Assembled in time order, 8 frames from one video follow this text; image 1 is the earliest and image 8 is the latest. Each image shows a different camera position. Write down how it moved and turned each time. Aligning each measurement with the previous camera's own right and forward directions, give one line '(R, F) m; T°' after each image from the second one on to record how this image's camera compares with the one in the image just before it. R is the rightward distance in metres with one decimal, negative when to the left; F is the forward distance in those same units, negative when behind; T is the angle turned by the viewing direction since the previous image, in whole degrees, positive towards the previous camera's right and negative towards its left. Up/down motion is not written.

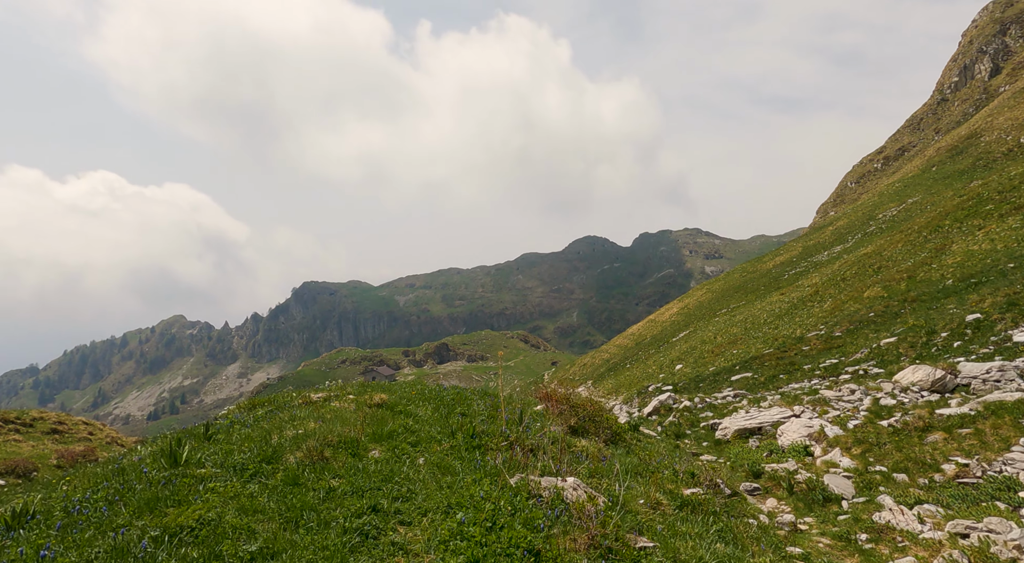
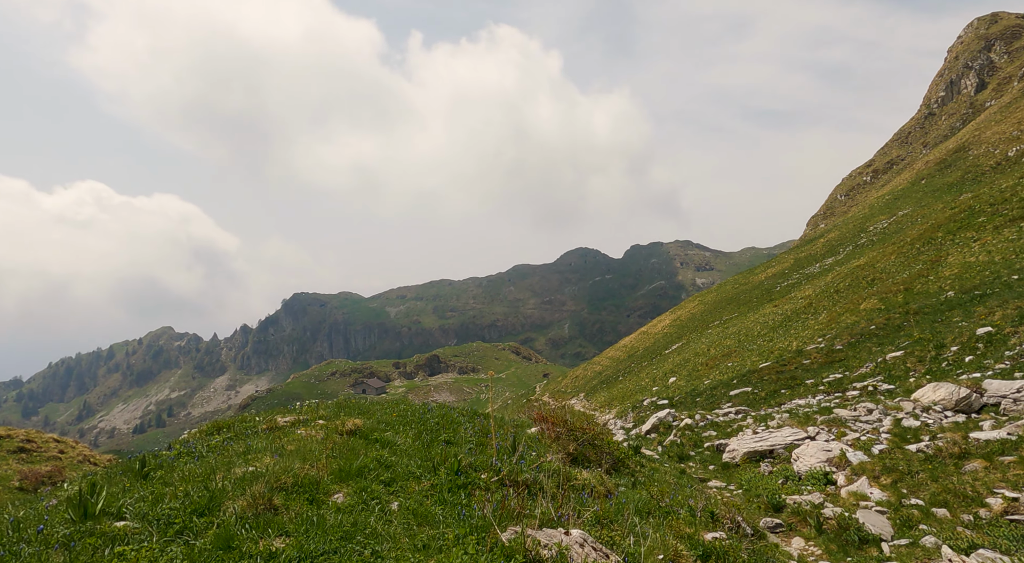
(0.0, +0.9) m; +1°
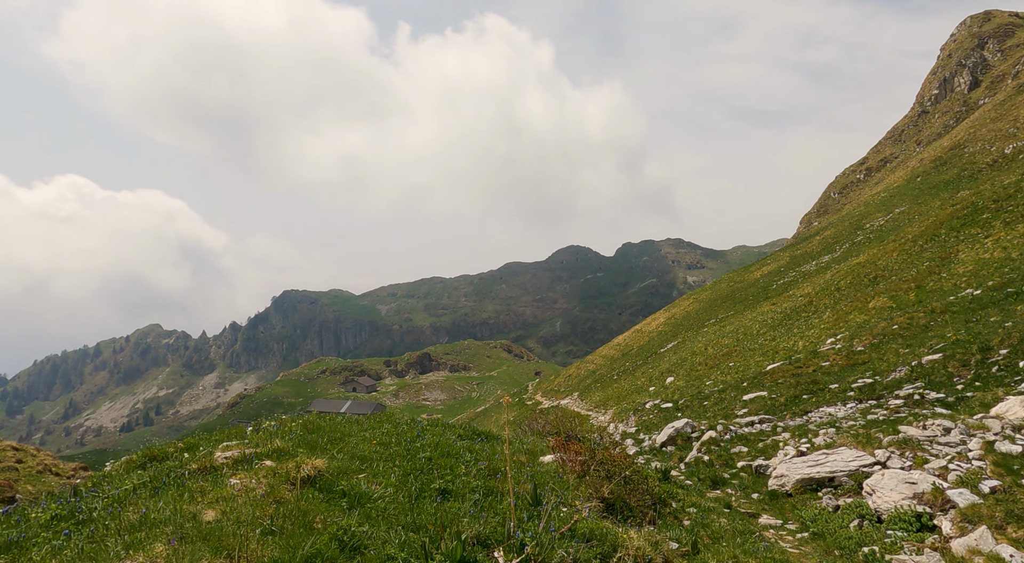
(-0.2, +2.0) m; +1°
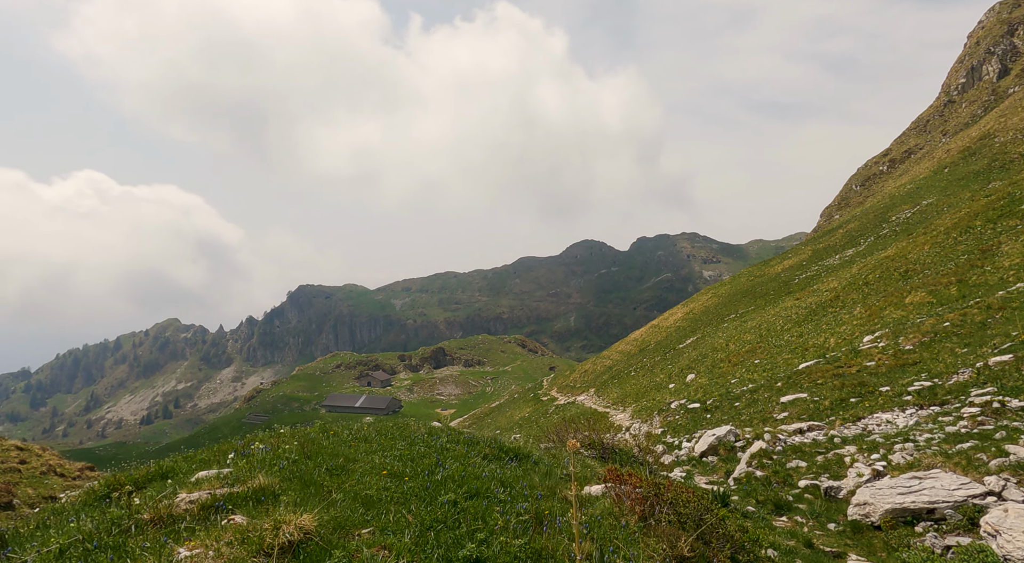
(-0.2, +1.6) m; -1°
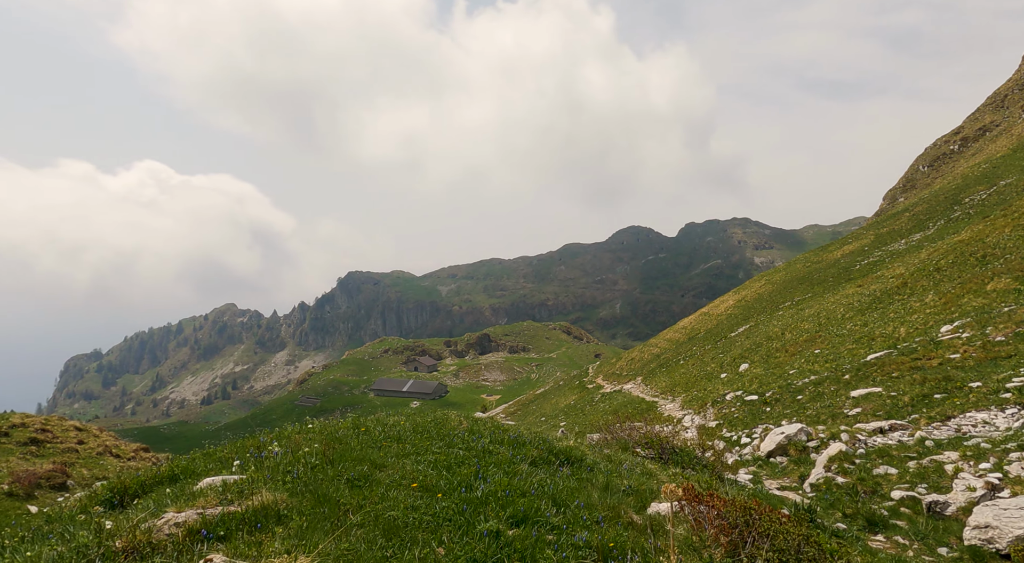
(-0.1, +1.4) m; -4°
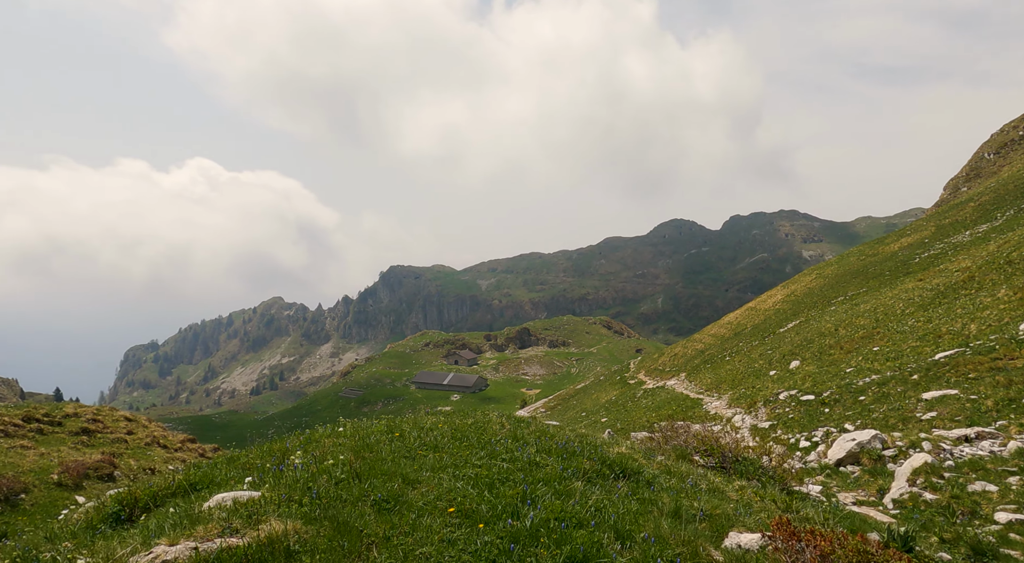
(-0.1, +1.1) m; -3°
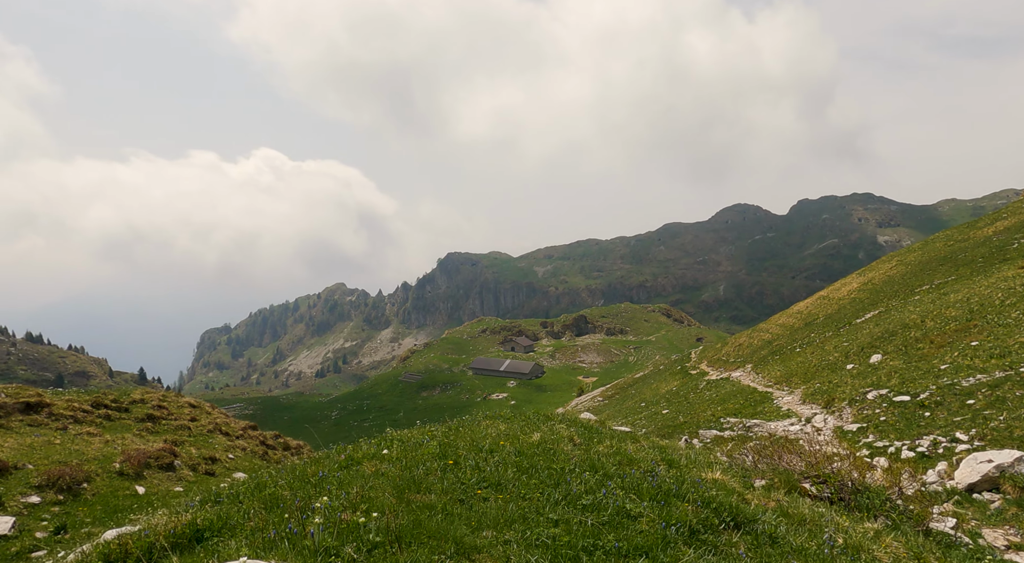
(-0.3, +2.0) m; -4°
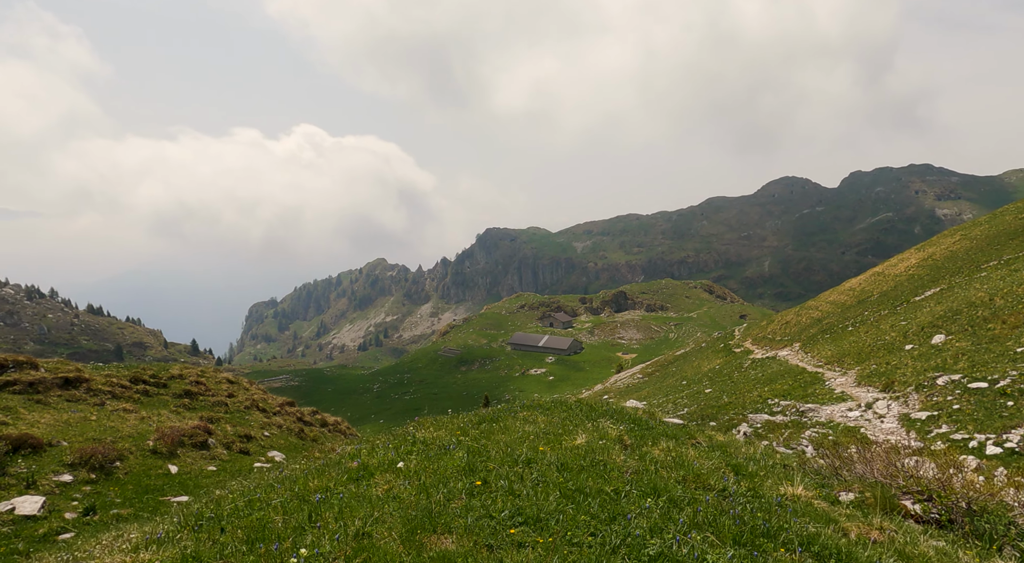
(0.0, +1.9) m; -3°
